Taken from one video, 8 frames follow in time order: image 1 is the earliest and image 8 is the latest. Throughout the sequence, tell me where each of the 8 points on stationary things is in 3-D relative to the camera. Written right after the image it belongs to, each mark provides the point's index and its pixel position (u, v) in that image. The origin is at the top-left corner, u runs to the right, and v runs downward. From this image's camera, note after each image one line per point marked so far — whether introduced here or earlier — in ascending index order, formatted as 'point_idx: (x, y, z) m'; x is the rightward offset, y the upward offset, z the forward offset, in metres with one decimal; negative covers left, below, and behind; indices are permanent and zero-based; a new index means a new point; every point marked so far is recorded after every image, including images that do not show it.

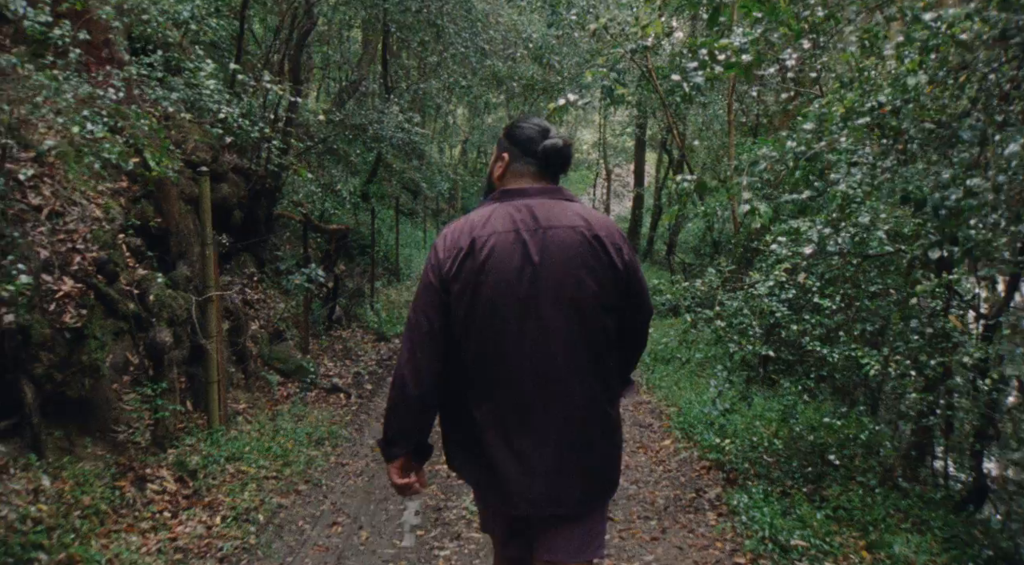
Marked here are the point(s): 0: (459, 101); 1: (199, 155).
0: (-1.3, +4.4, +17.2) m
1: (-3.3, +1.3, +7.3) m
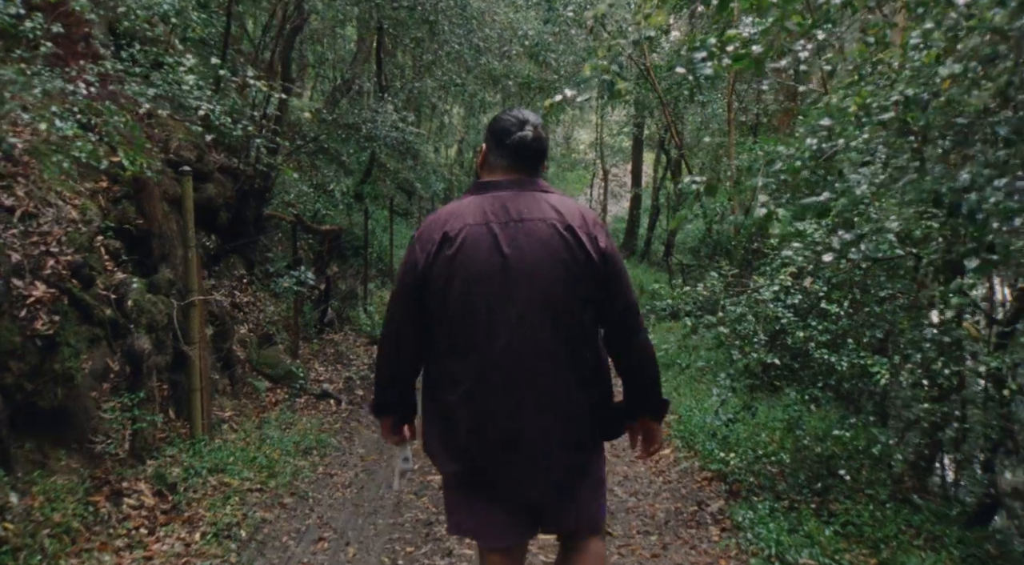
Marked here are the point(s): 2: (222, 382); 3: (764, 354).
0: (-1.4, +4.4, +17.0) m
1: (-3.3, +1.3, +7.0) m
2: (-3.0, -1.0, +7.3) m
3: (+1.9, -0.5, +5.2) m
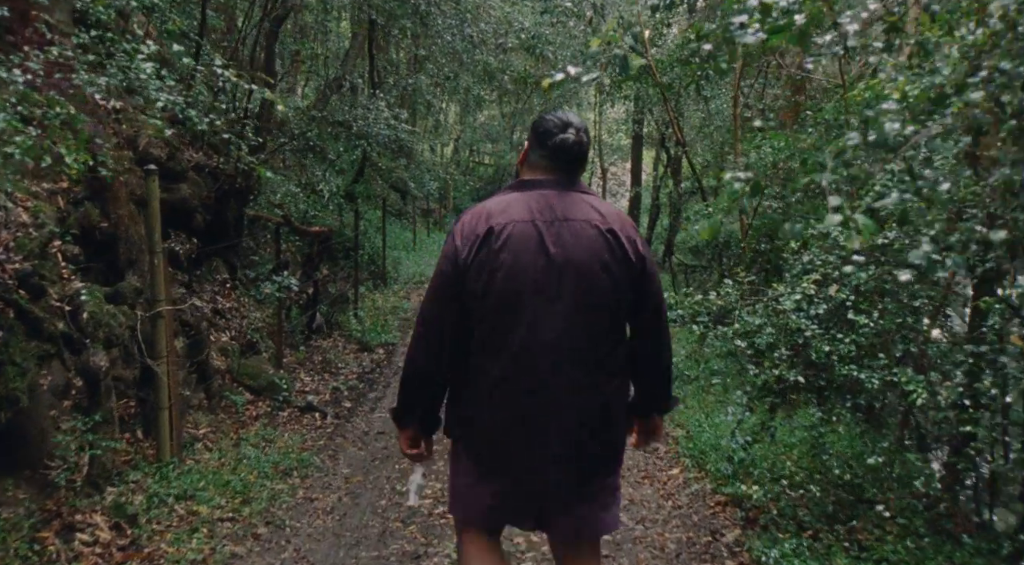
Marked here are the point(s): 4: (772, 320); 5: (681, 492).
0: (-1.5, +4.3, +16.5) m
1: (-3.3, +1.2, +6.5) m
2: (-3.0, -1.1, +6.8) m
3: (+1.8, -0.6, +4.7) m
4: (+1.8, -0.3, +4.9) m
5: (+1.4, -1.7, +5.7) m
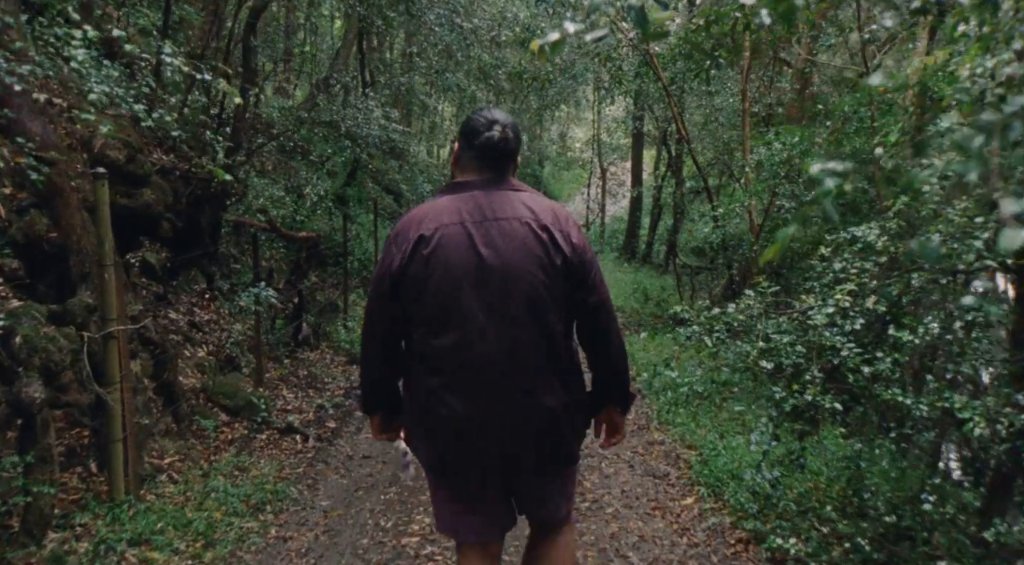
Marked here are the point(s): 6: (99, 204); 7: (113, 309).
0: (-1.6, +4.2, +15.9) m
1: (-3.4, +1.1, +5.9) m
2: (-3.1, -1.2, +6.2) m
3: (+1.8, -0.7, +4.1) m
4: (+1.8, -0.3, +4.4) m
5: (+1.3, -1.8, +5.1) m
6: (-2.9, +0.6, +5.0) m
7: (-2.8, -0.2, +5.0) m
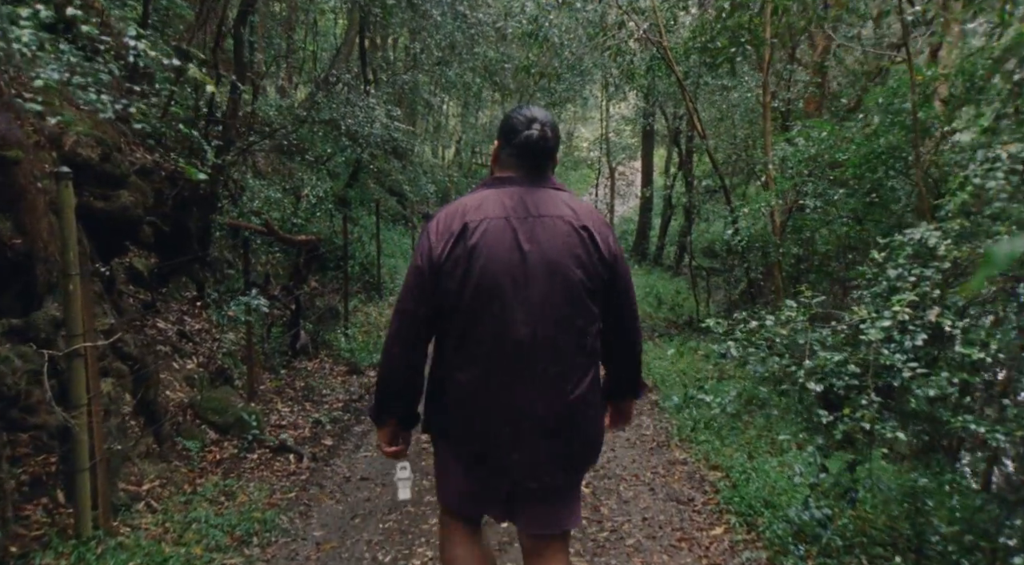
0: (-1.4, +4.1, +15.4) m
1: (-3.3, +1.0, +5.4) m
2: (-3.0, -1.3, +5.7) m
3: (+1.8, -0.7, +3.6) m
4: (+1.9, -0.4, +3.8) m
5: (+1.4, -1.8, +4.6) m
6: (-2.8, +0.5, +4.5) m
7: (-2.8, -0.2, +4.5) m
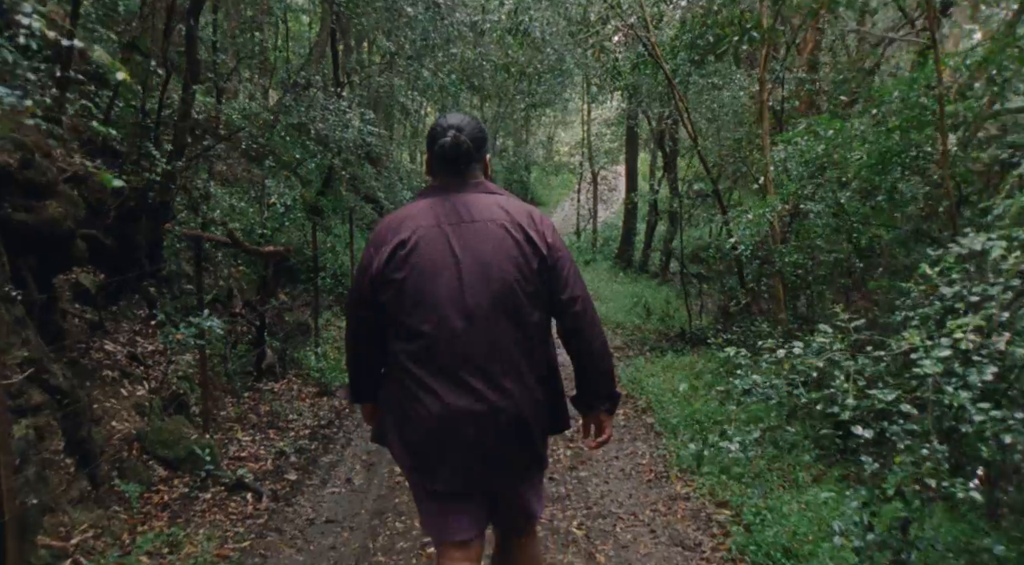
0: (-1.8, +3.9, +14.8) m
1: (-3.5, +0.8, +4.7) m
2: (-3.1, -1.5, +5.0) m
3: (+1.8, -0.8, +3.0) m
4: (+1.8, -0.5, +3.3) m
5: (+1.3, -1.9, +4.0) m
6: (-2.9, +0.3, +3.8) m
7: (-2.9, -0.4, +3.8) m
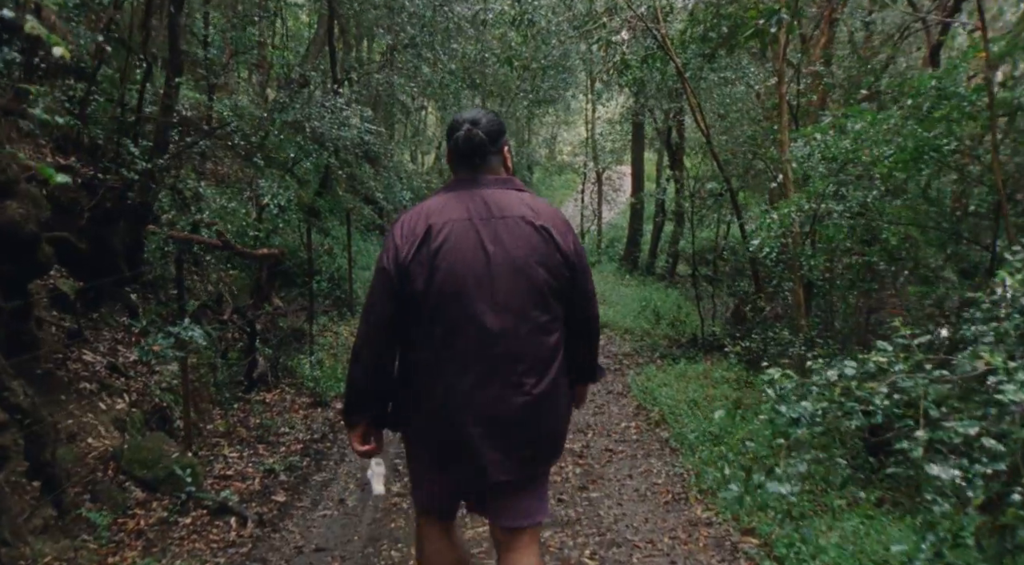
0: (-1.8, +3.8, +14.3) m
1: (-3.4, +0.8, +4.3) m
2: (-3.1, -1.5, +4.5) m
3: (+1.8, -0.8, +2.5) m
4: (+1.8, -0.5, +2.8) m
5: (+1.4, -2.0, +3.5) m
6: (-2.9, +0.3, +3.3) m
7: (-2.8, -0.4, +3.4) m
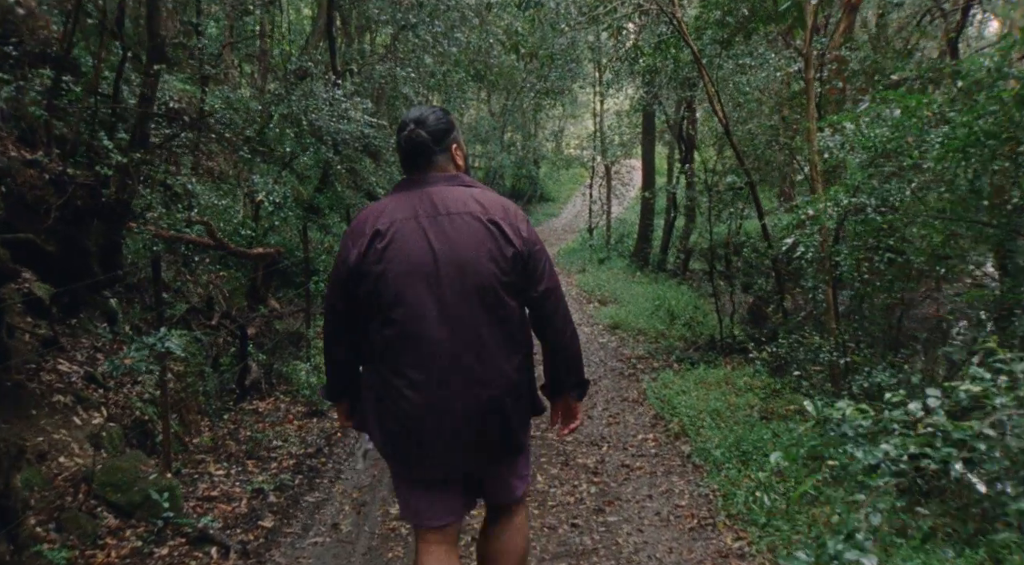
0: (-1.7, +3.9, +13.8) m
1: (-3.4, +0.7, +3.8) m
2: (-3.0, -1.6, +4.1) m
3: (+1.9, -0.9, +2.0) m
4: (+1.9, -0.6, +2.2) m
5: (+1.4, -2.0, +3.0) m
6: (-2.9, +0.2, +2.8) m
7: (-2.8, -0.5, +2.9) m
